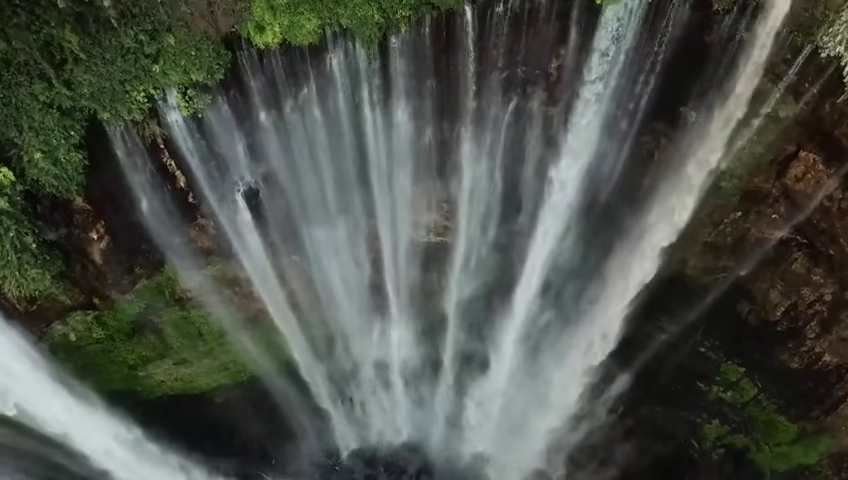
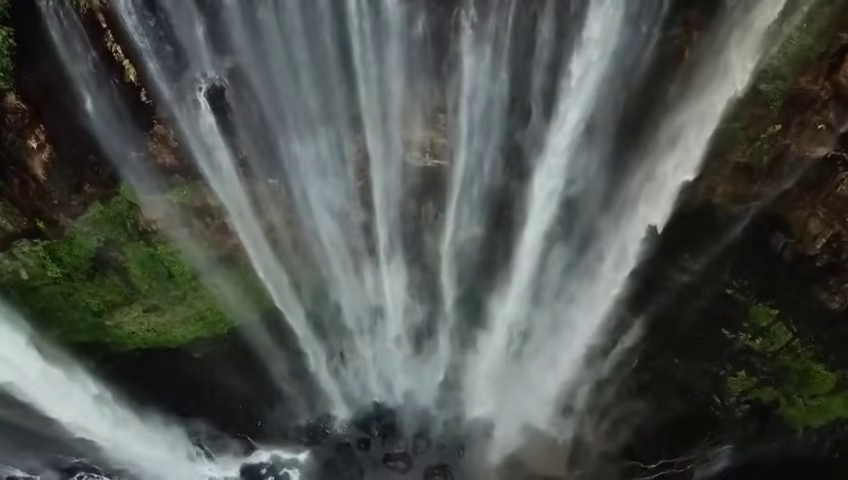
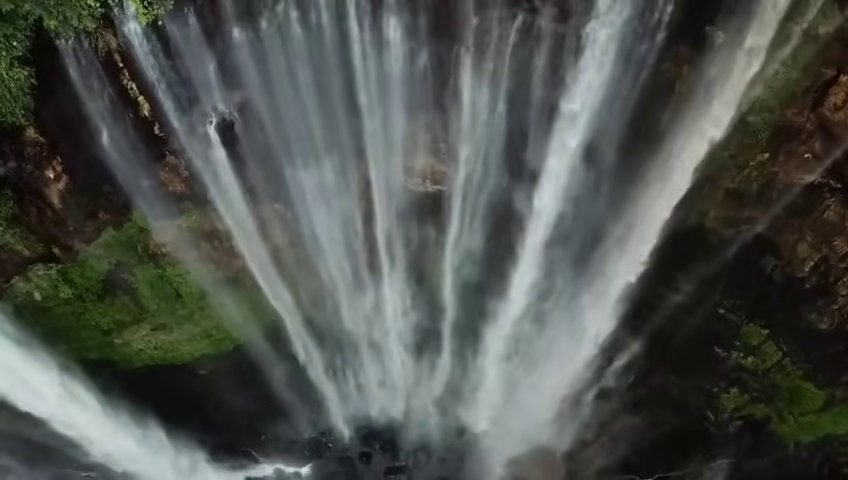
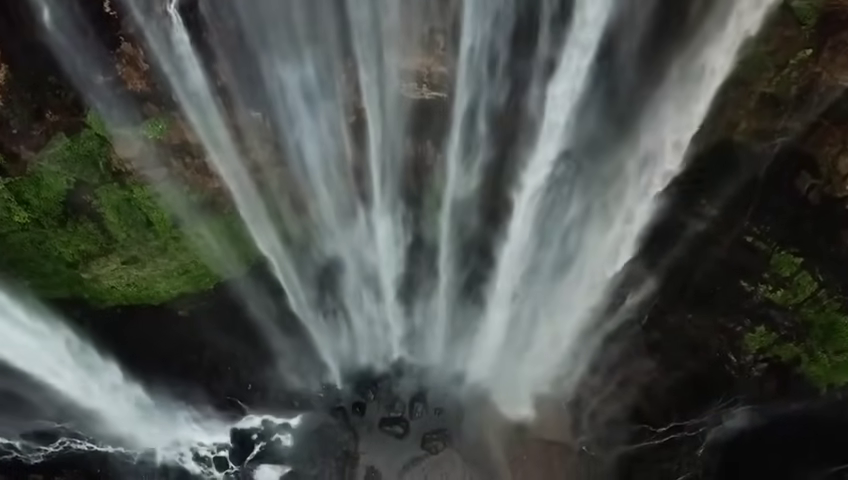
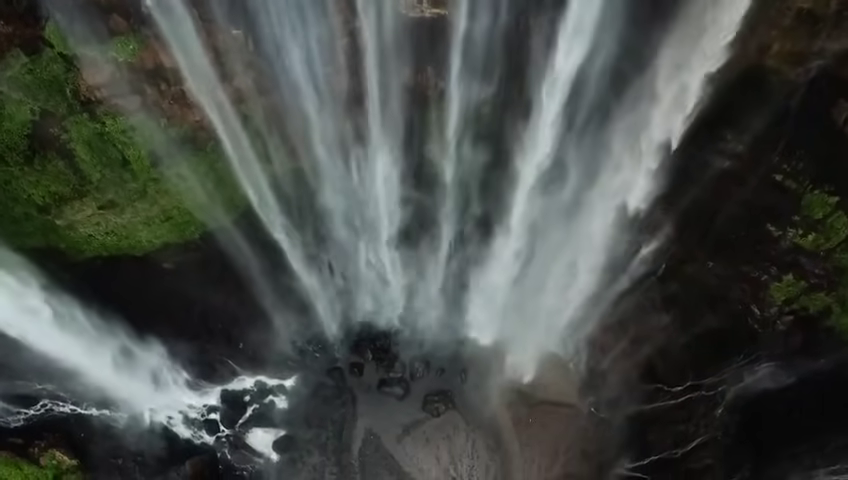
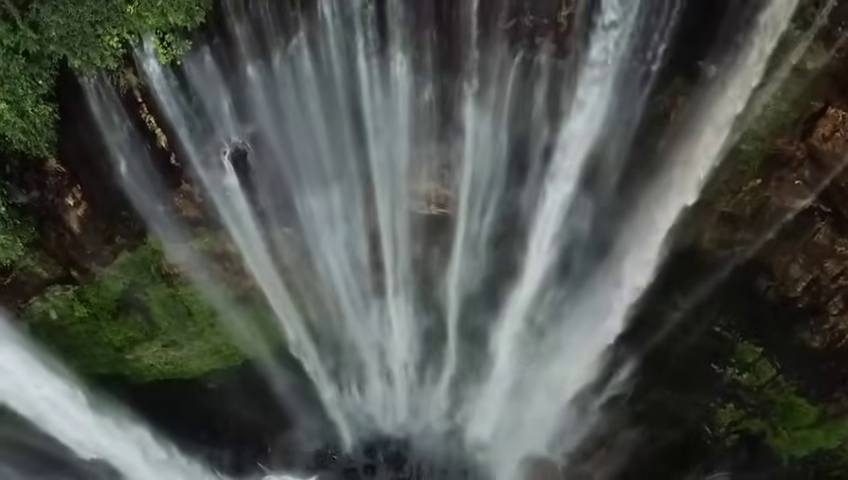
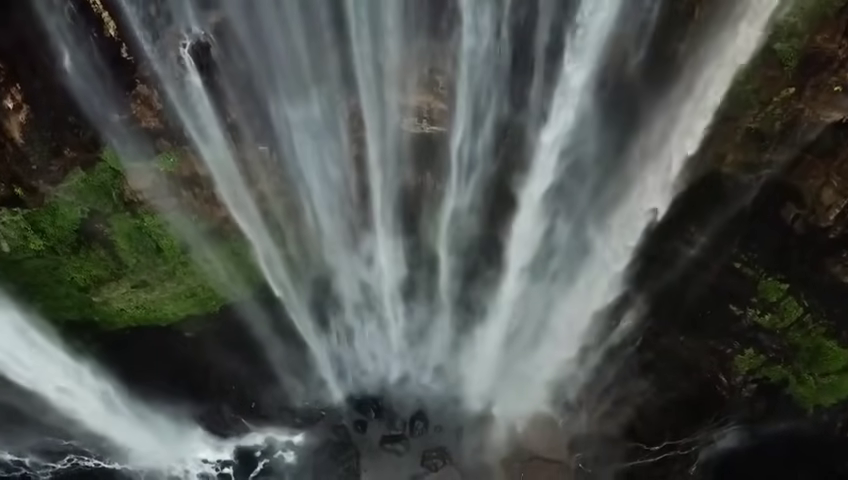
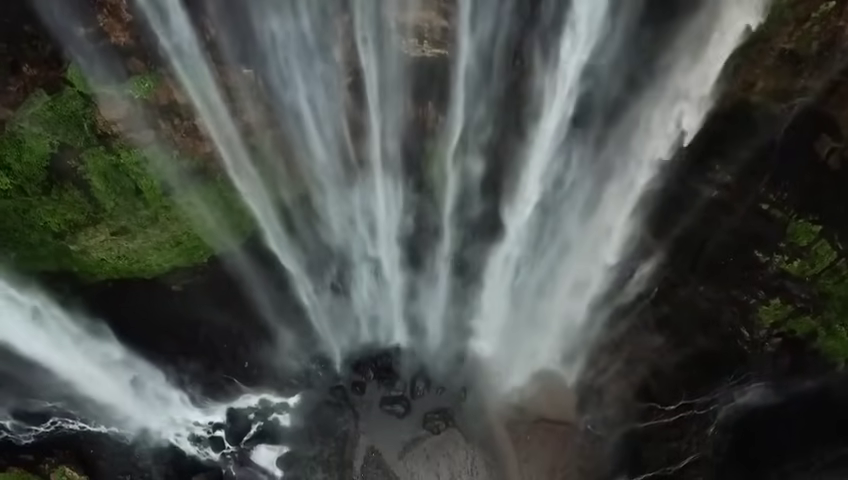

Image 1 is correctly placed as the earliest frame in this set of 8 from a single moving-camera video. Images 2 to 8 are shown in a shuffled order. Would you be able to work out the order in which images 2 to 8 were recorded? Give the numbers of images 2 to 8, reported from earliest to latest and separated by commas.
6, 3, 2, 7, 4, 8, 5
